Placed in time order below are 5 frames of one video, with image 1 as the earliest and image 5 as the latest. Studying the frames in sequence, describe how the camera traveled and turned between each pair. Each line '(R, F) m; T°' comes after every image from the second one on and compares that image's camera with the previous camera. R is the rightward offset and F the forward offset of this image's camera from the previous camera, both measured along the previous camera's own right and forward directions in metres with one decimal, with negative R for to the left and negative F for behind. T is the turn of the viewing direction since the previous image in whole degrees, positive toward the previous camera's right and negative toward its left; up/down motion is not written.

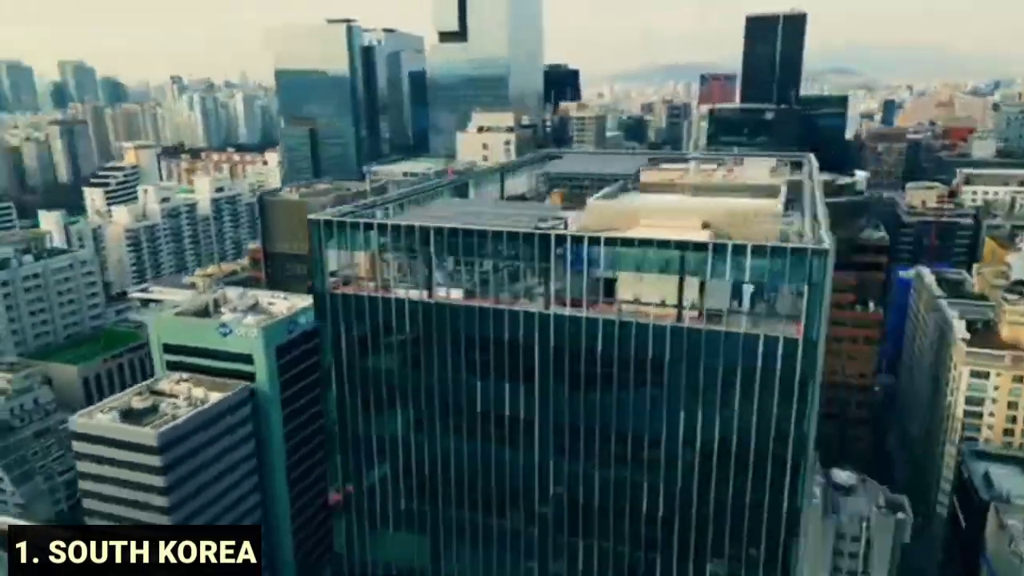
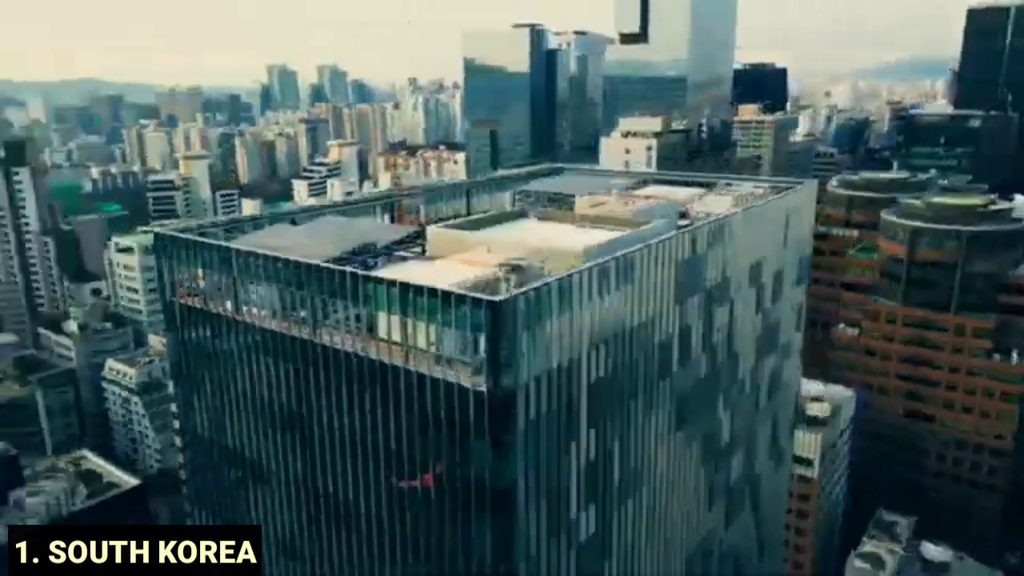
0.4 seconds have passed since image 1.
(+9.7, +1.7) m; -16°
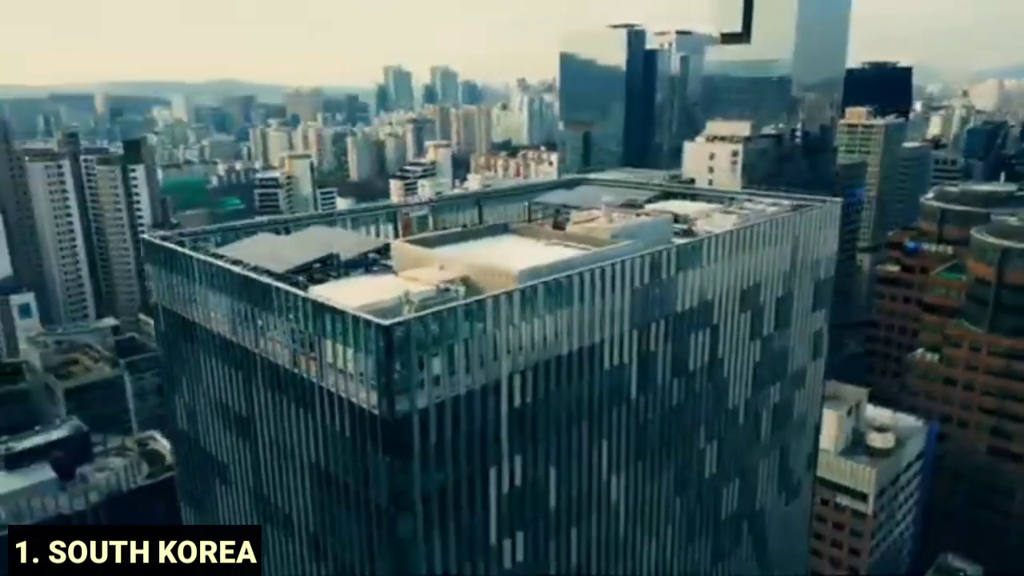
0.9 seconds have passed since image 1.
(+3.7, +0.5) m; -8°
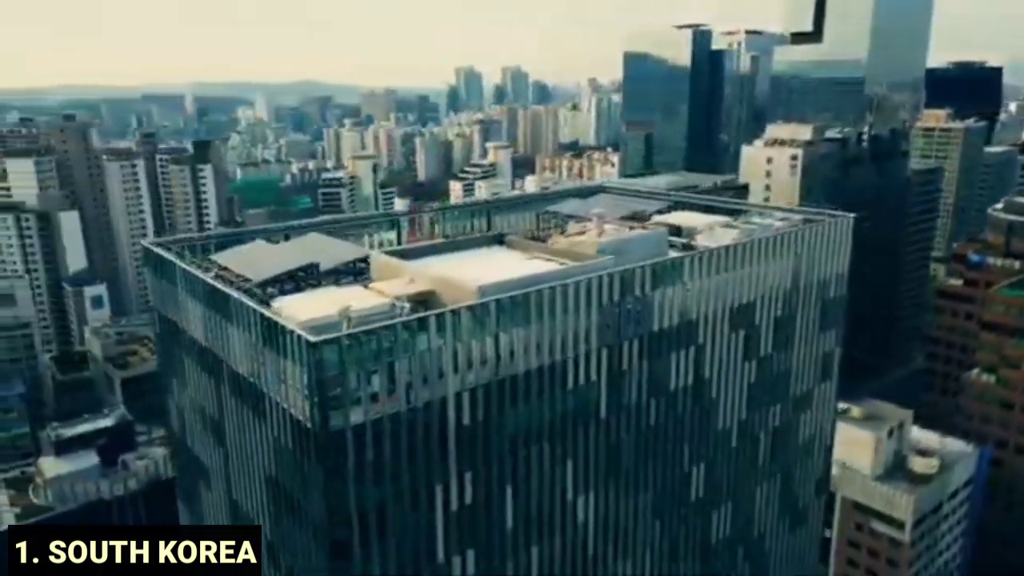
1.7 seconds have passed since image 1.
(+2.4, +0.2) m; -5°
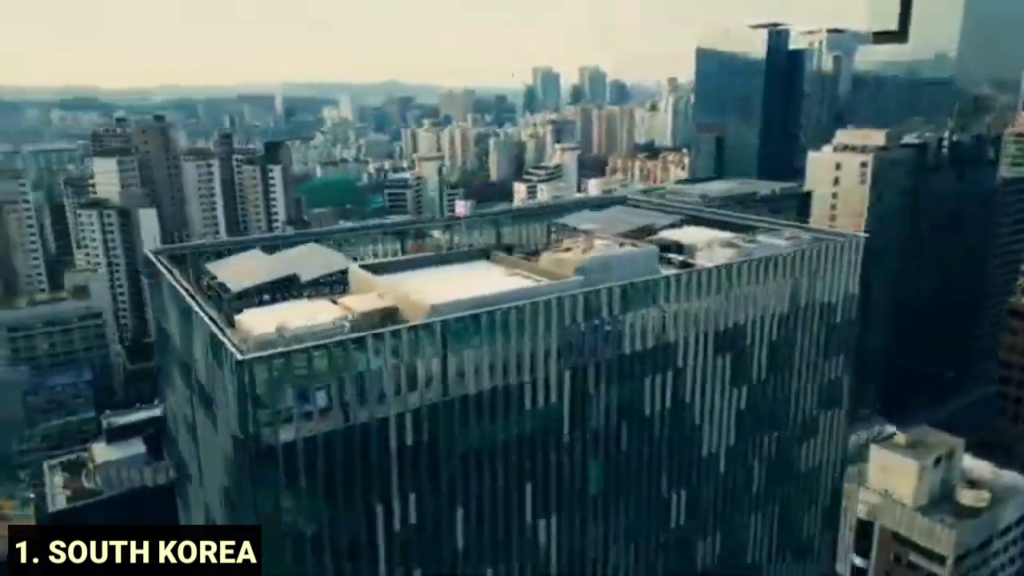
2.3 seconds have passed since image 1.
(+2.6, +0.3) m; -6°
